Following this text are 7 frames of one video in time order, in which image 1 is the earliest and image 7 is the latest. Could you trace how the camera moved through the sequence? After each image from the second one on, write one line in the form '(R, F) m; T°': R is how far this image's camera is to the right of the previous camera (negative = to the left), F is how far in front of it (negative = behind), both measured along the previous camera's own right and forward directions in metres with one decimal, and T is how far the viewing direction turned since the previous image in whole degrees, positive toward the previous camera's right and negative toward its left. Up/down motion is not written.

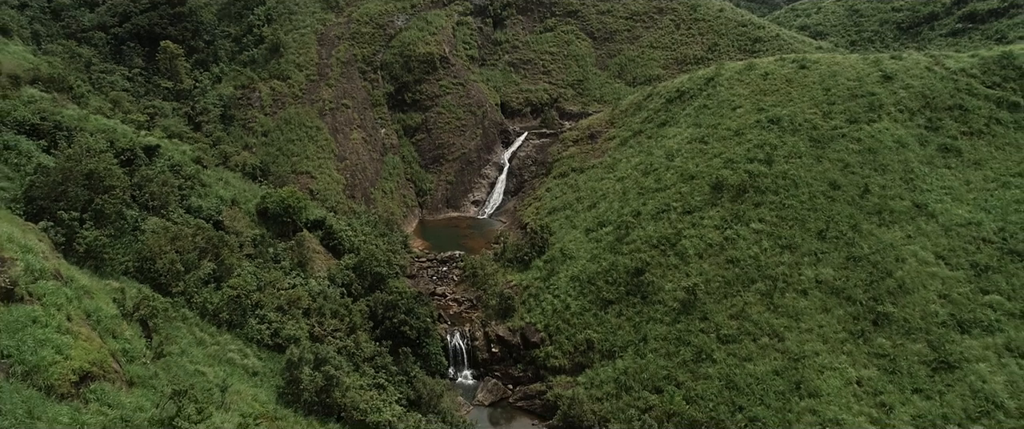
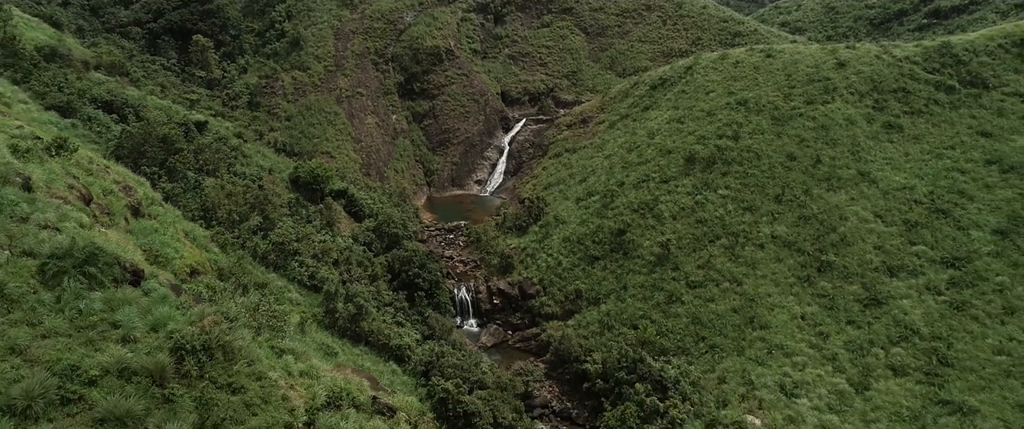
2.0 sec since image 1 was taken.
(+0.1, -3.9) m; 0°
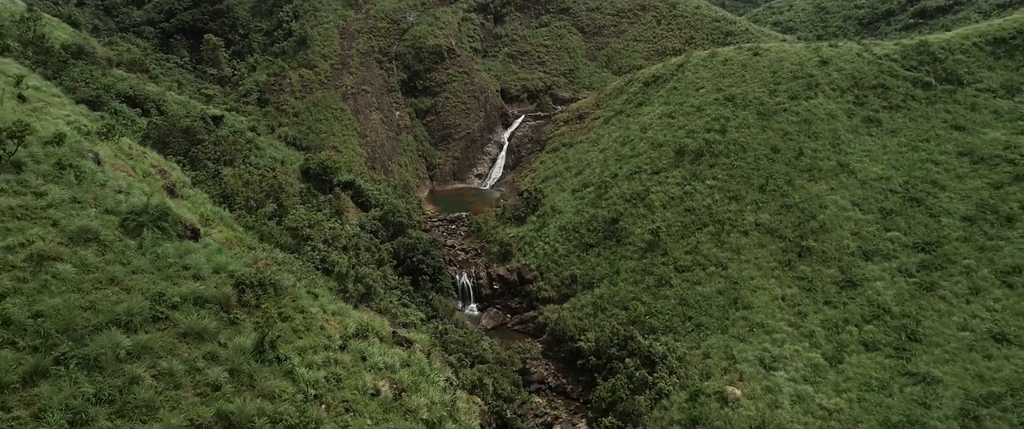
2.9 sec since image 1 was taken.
(+0.1, -1.7) m; 0°
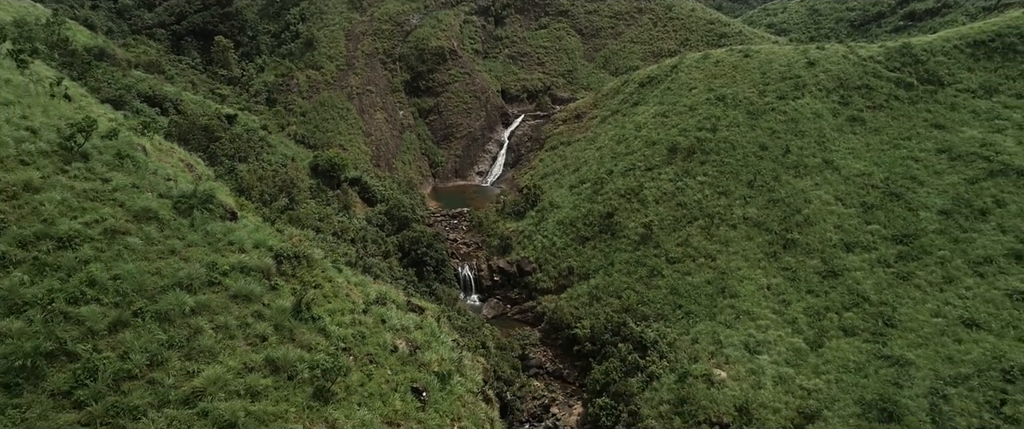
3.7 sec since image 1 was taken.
(0.0, -1.5) m; 0°
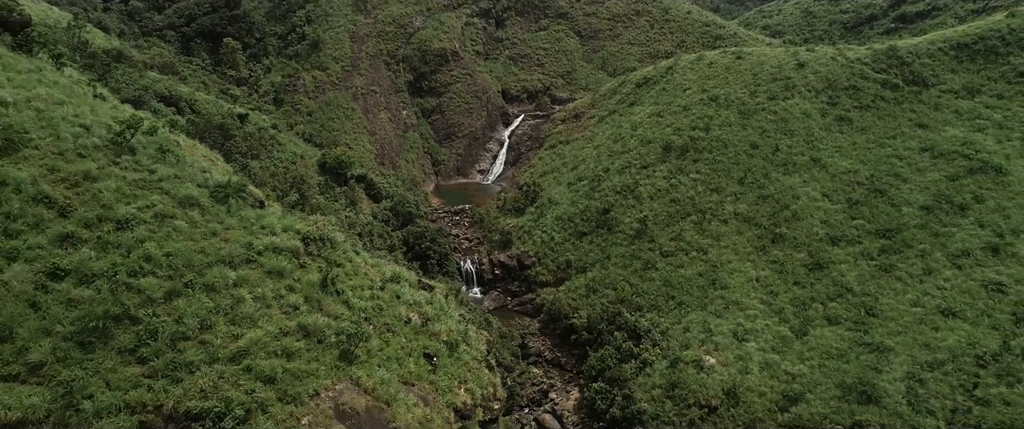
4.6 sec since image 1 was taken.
(0.0, -1.3) m; 0°
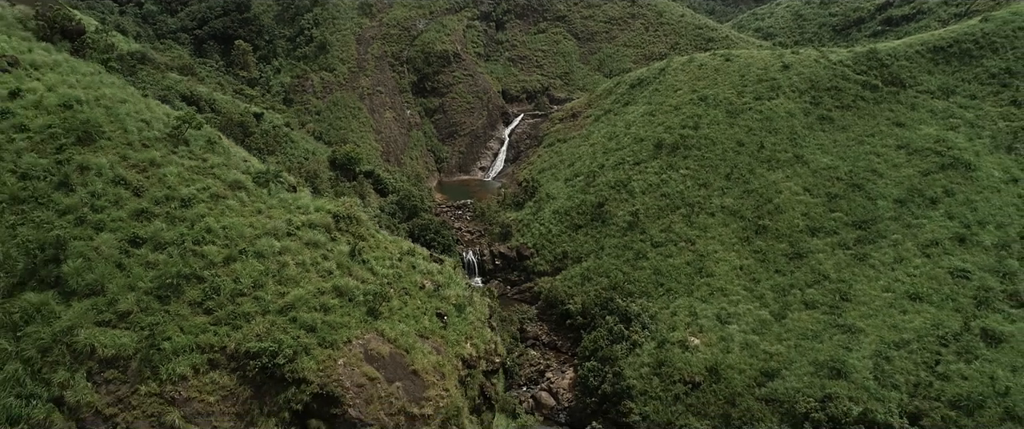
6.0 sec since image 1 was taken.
(0.0, -2.0) m; 0°
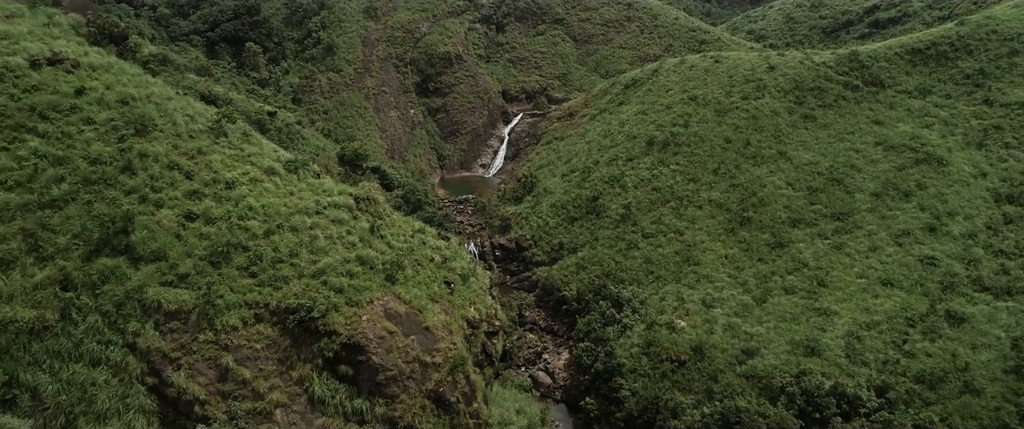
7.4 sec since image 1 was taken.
(+0.1, -2.0) m; 0°
